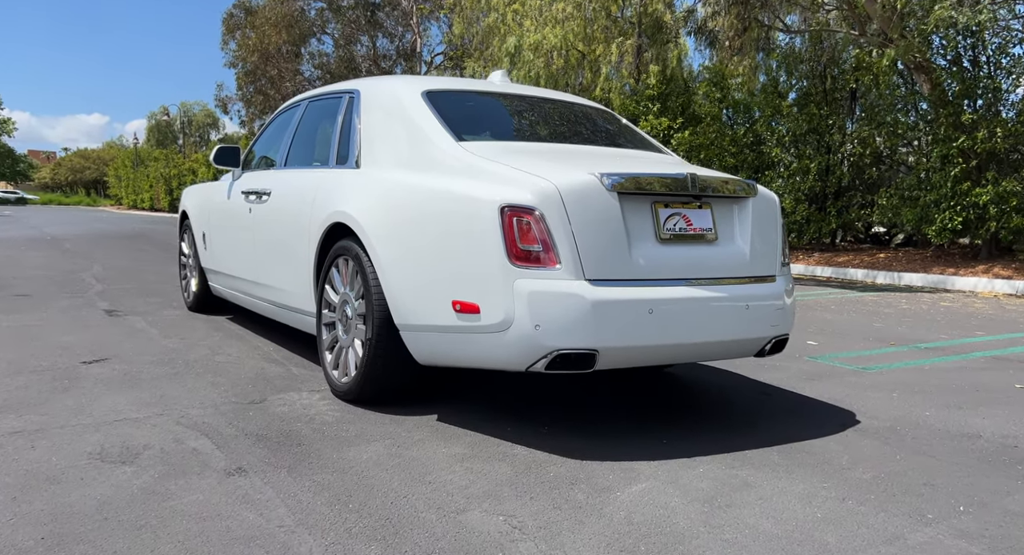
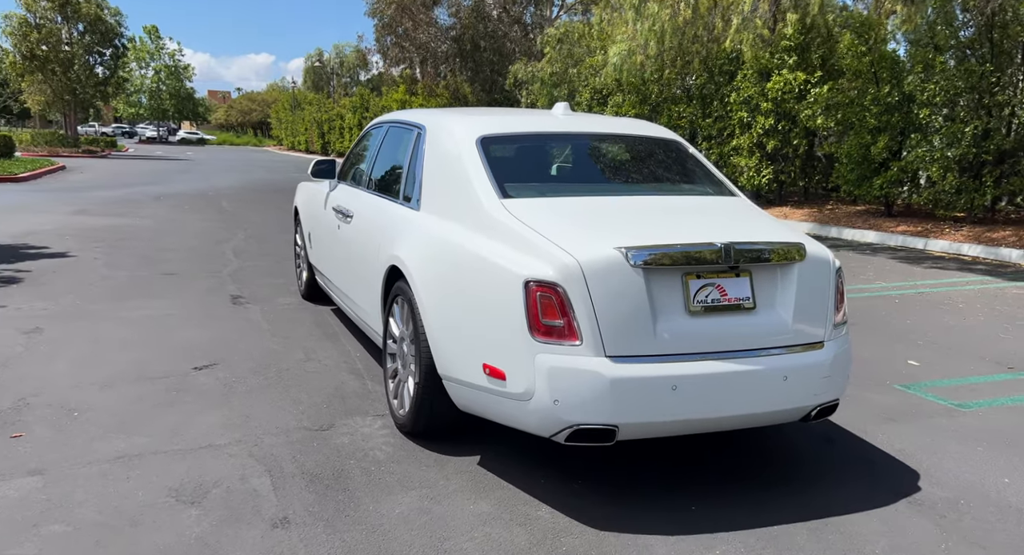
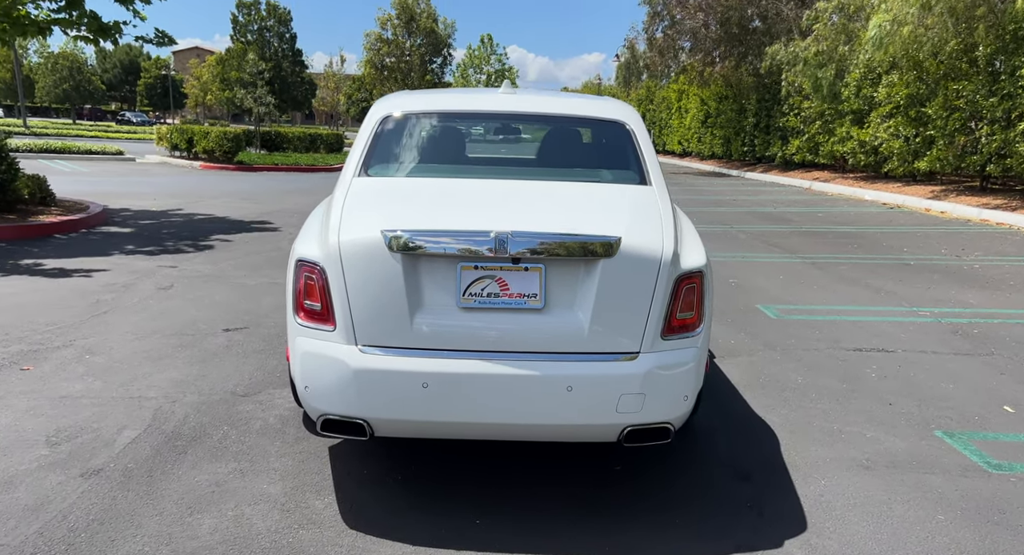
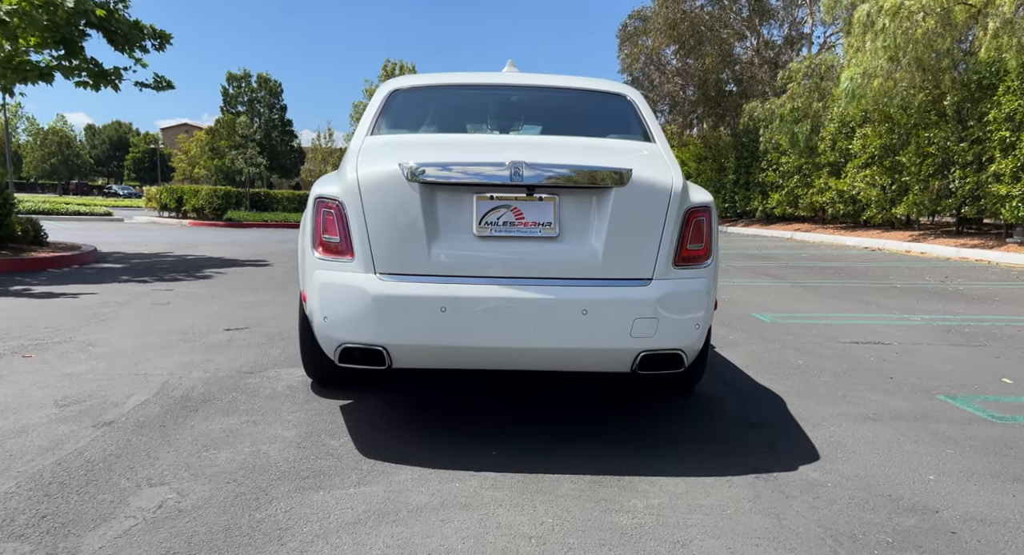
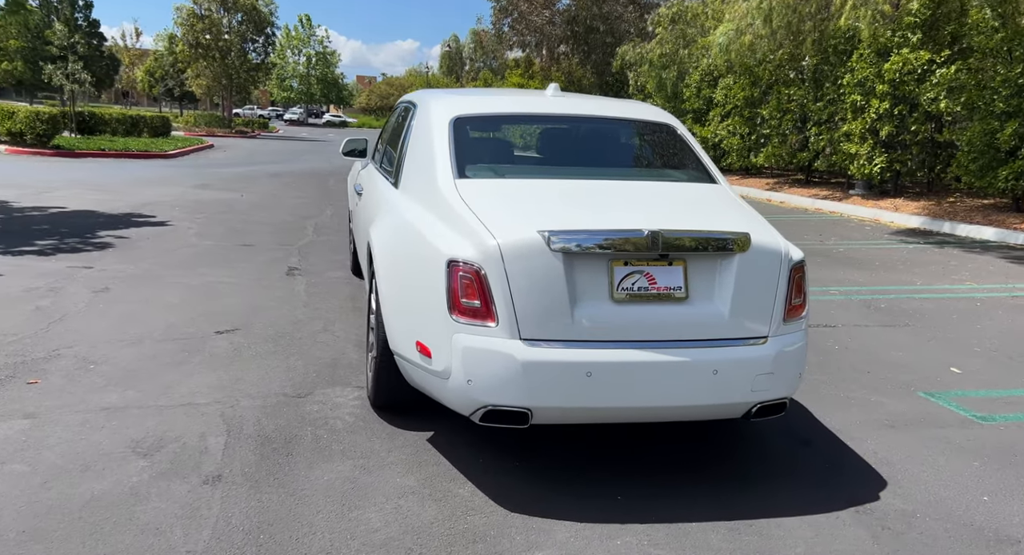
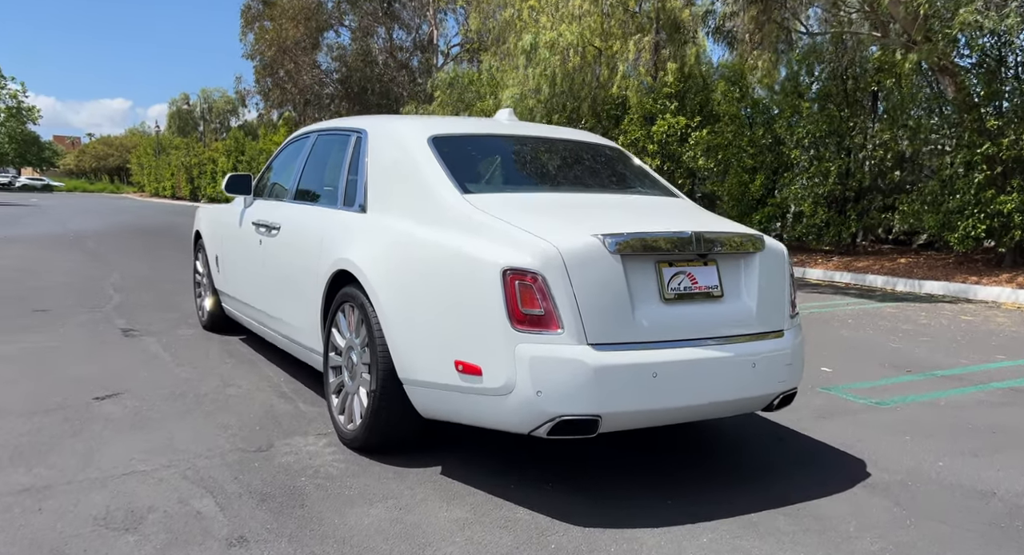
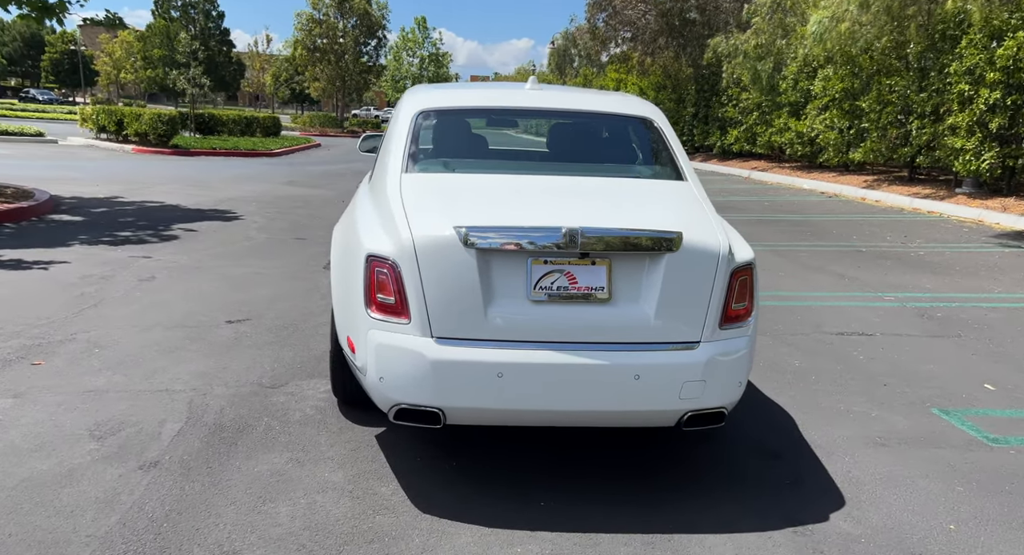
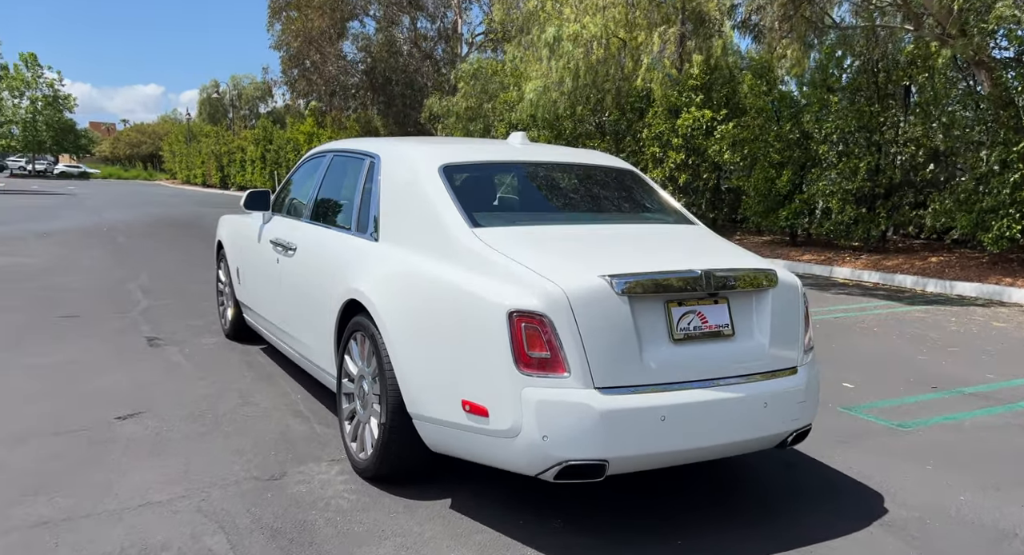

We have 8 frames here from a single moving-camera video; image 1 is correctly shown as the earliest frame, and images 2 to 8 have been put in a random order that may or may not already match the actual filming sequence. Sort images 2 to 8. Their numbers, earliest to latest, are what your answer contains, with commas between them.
6, 8, 2, 5, 7, 3, 4
